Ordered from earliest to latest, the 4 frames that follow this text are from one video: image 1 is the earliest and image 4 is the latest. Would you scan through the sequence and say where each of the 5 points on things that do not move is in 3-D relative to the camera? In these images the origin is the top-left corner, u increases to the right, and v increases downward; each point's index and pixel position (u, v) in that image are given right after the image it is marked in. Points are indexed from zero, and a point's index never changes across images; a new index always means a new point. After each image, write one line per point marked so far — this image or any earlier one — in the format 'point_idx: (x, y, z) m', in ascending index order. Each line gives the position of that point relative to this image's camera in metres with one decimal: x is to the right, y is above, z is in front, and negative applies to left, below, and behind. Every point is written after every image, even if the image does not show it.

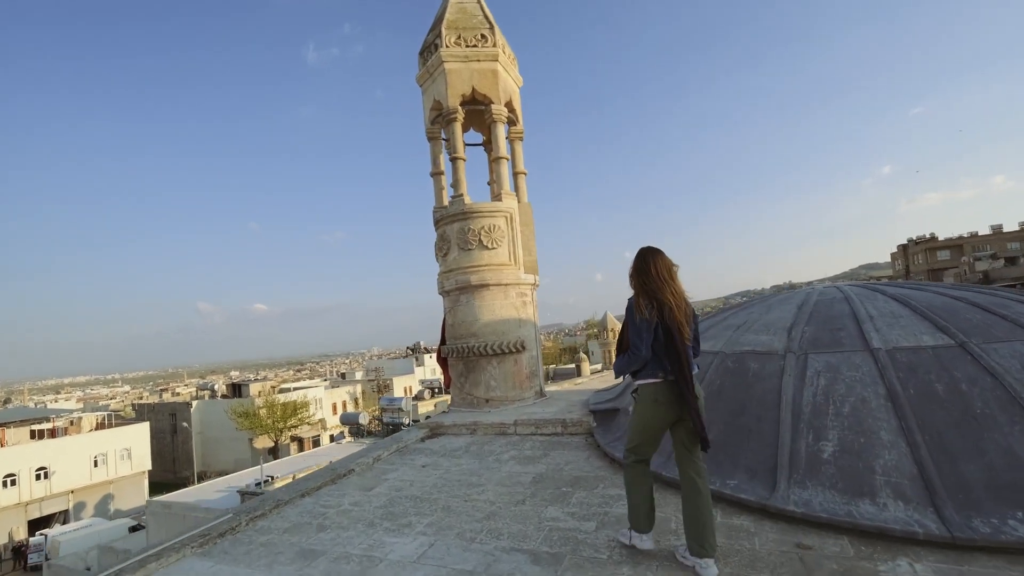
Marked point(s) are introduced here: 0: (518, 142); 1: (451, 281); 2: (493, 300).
0: (+0.1, +2.7, +9.2) m
1: (-1.0, +0.1, +8.0) m
2: (-0.3, -0.2, +7.9) m
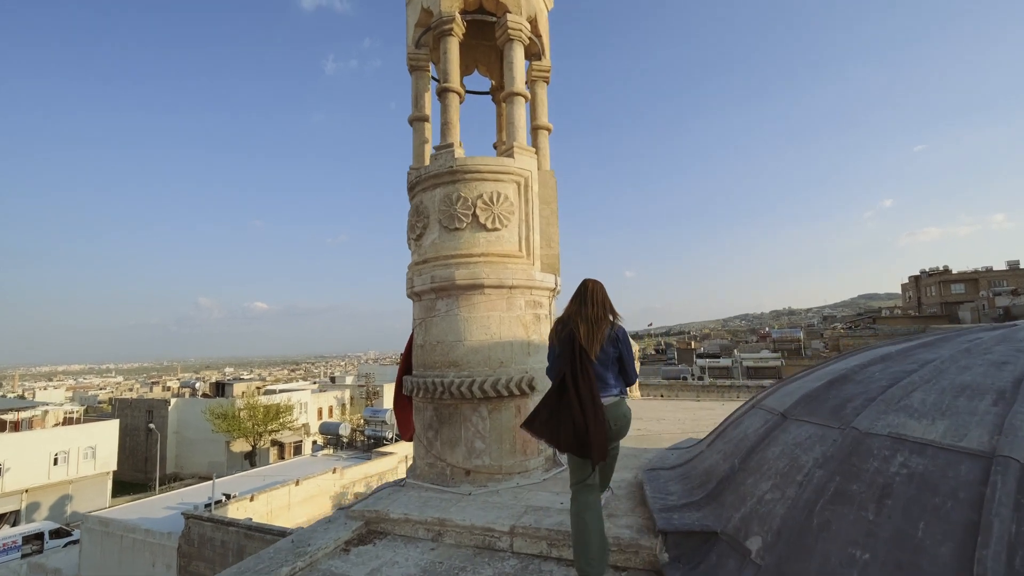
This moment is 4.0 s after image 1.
0: (+0.3, +2.6, +6.3) m
1: (-0.9, +0.1, +5.0) m
2: (-0.2, -0.2, +4.9) m
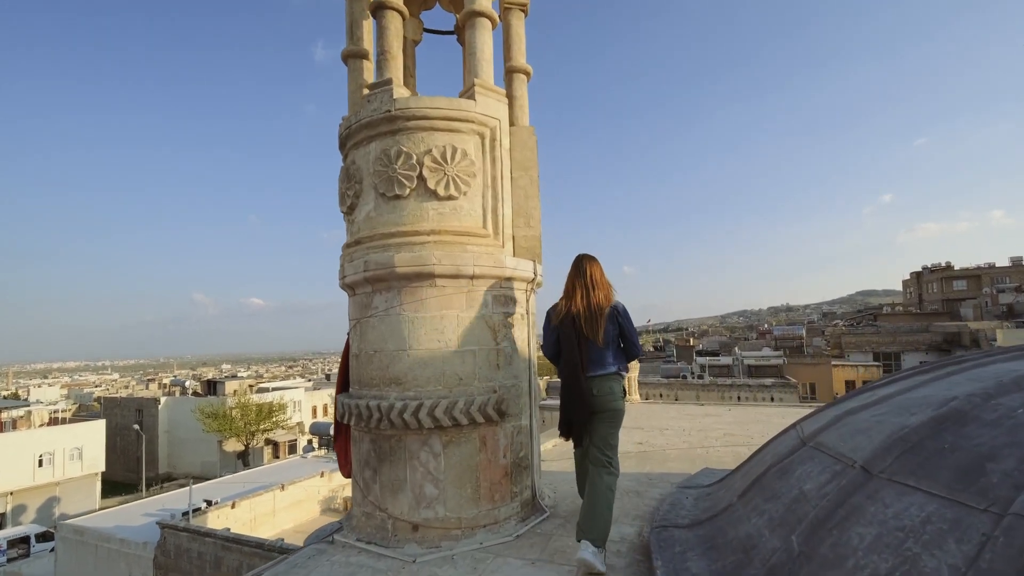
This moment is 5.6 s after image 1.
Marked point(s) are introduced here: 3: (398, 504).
0: (+0.1, +2.7, +5.0) m
1: (-1.2, +0.2, +3.8) m
2: (-0.5, -0.1, +3.7) m
3: (-0.8, -1.6, +3.7) m
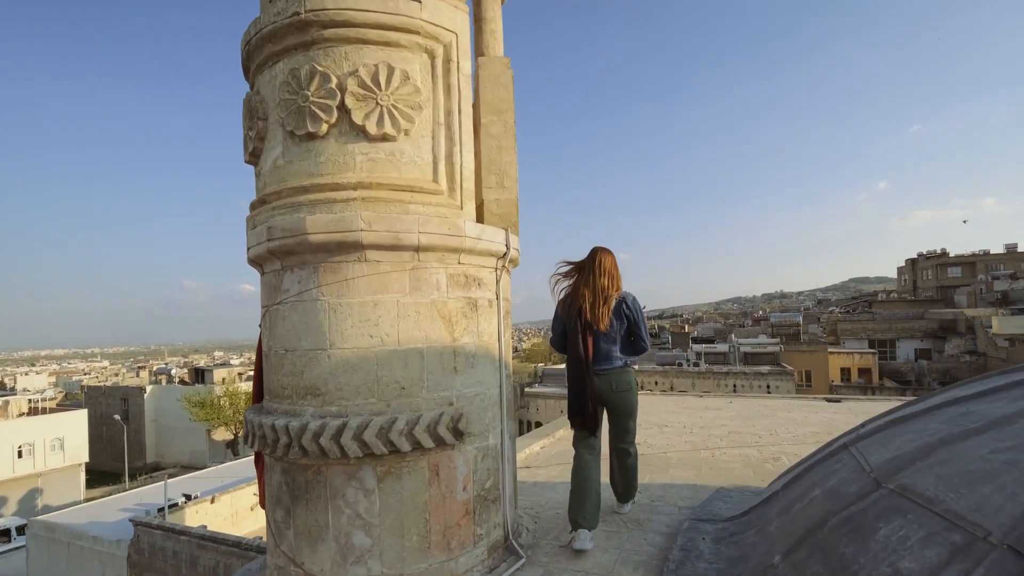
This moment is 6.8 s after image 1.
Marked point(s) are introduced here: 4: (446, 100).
0: (-0.2, +2.9, +3.9) m
1: (-1.4, +0.3, +2.8) m
2: (-0.7, 0.0, +2.7) m
3: (-1.1, -1.5, +2.7) m
4: (-0.4, +1.1, +2.8) m
